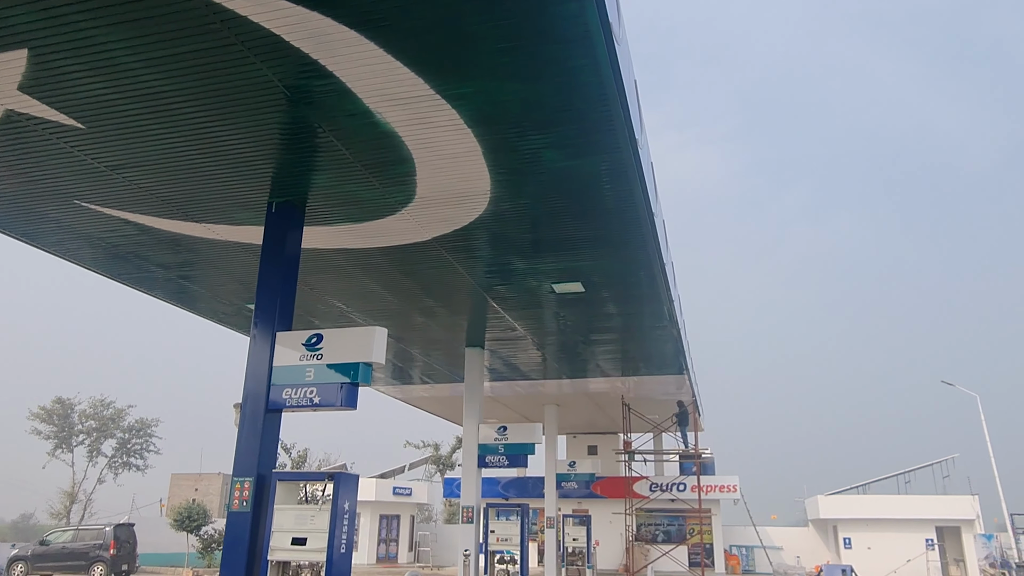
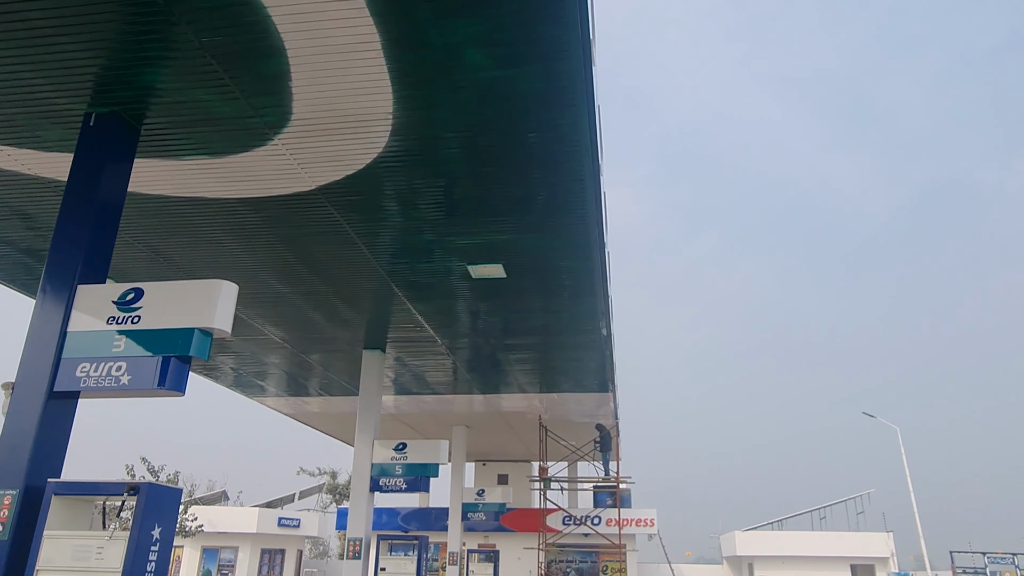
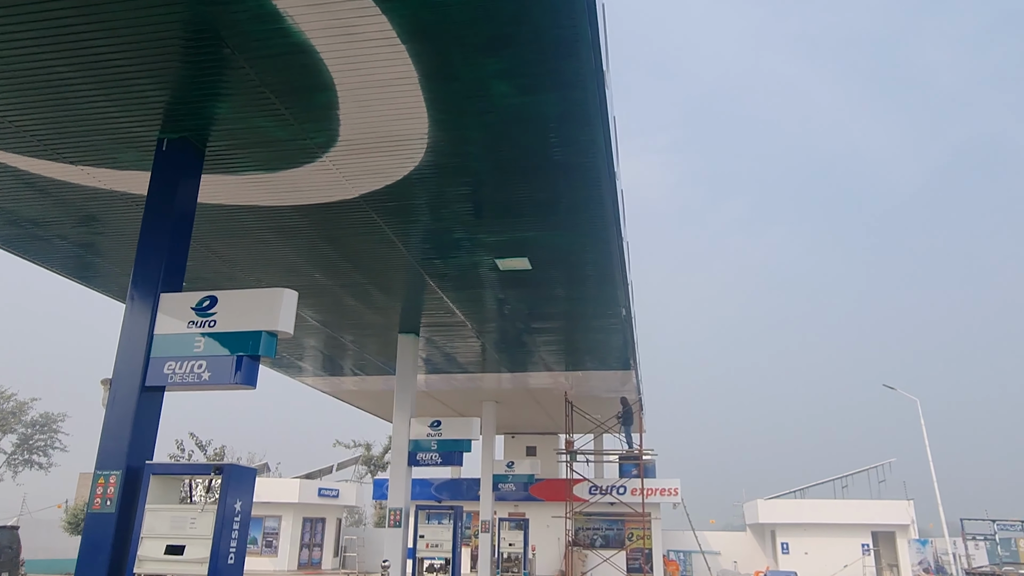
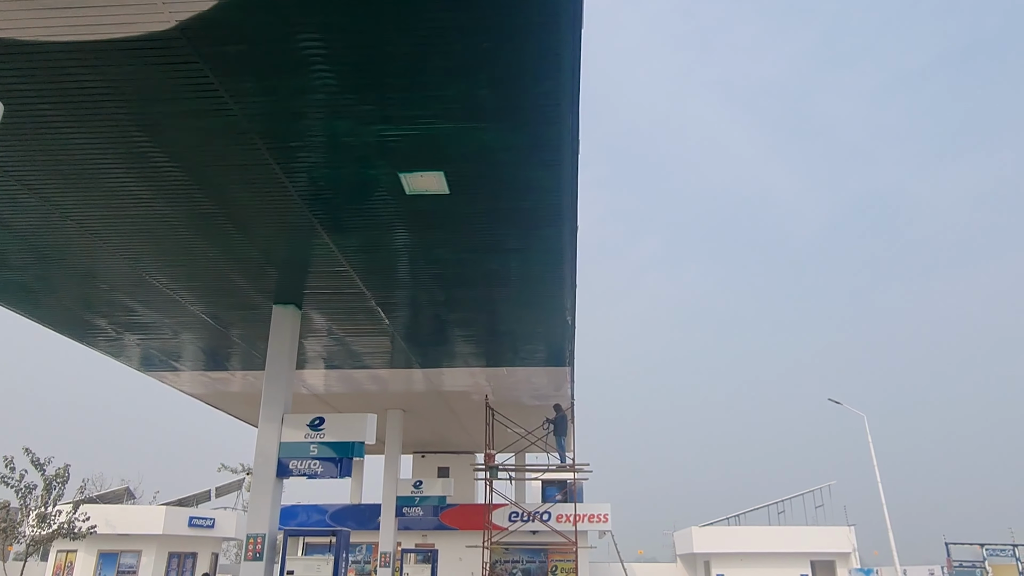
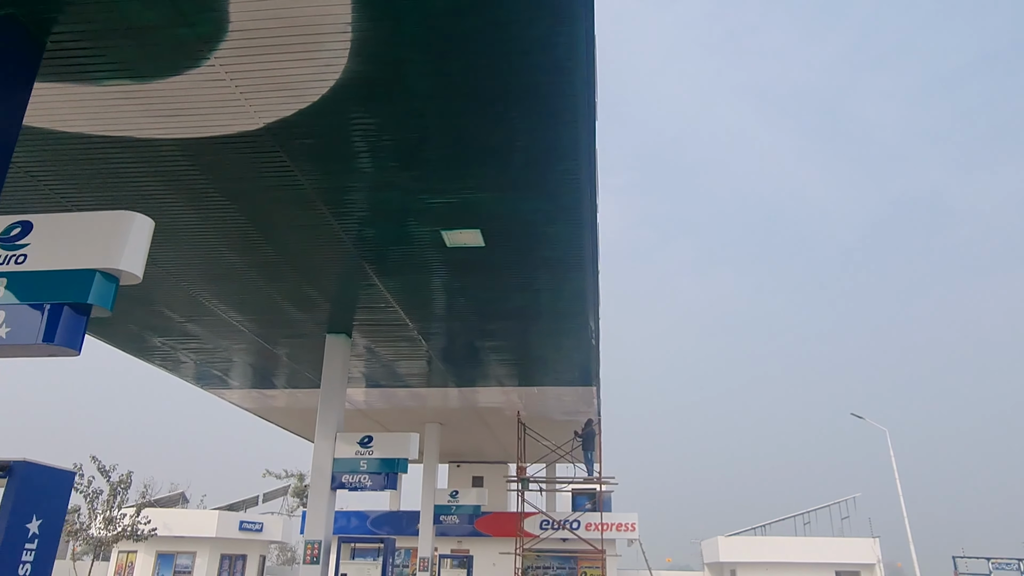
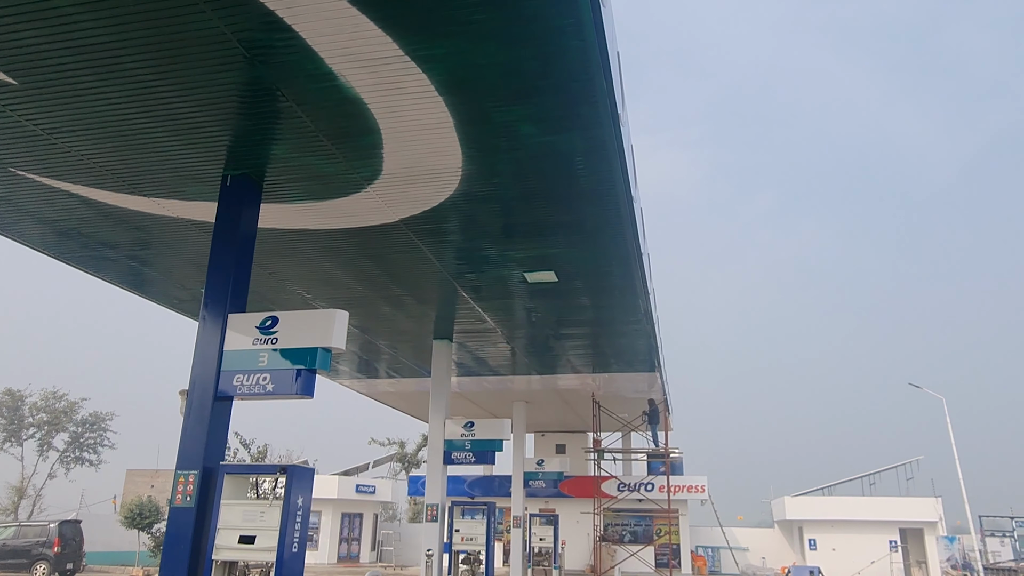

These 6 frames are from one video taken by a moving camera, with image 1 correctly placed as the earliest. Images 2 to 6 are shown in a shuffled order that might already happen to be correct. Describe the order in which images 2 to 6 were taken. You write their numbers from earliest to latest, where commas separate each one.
6, 3, 2, 5, 4
